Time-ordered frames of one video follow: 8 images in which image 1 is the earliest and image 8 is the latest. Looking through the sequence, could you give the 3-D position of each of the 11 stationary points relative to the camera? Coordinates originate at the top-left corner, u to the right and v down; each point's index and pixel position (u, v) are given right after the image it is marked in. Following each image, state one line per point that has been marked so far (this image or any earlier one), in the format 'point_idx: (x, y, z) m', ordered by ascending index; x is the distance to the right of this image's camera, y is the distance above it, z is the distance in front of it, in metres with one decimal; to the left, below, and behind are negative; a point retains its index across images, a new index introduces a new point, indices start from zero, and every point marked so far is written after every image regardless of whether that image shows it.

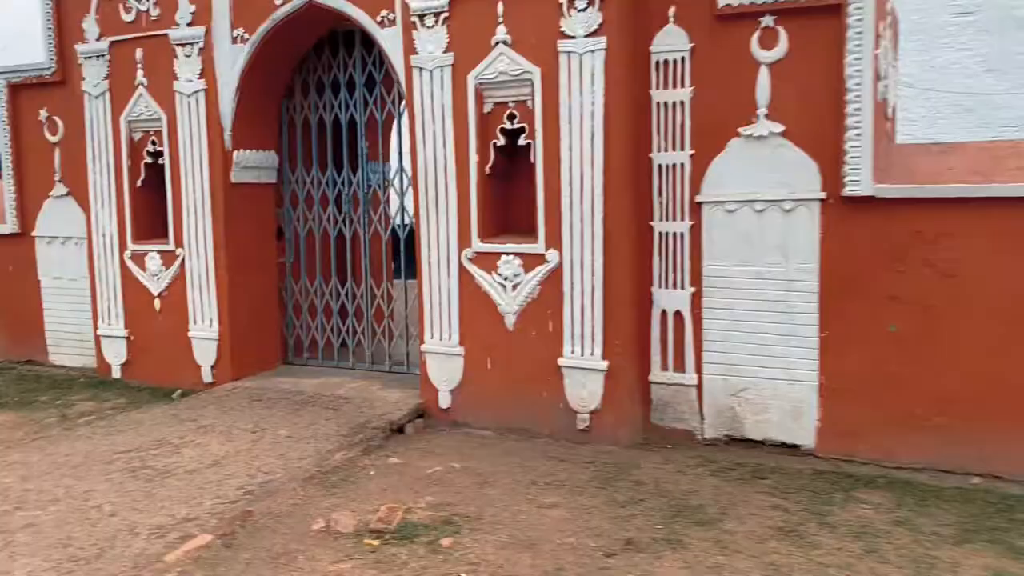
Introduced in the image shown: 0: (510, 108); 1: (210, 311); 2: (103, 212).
0: (0.0, +1.0, +5.1) m
1: (-2.0, -0.2, +6.1) m
2: (-2.9, +0.5, +6.5) m
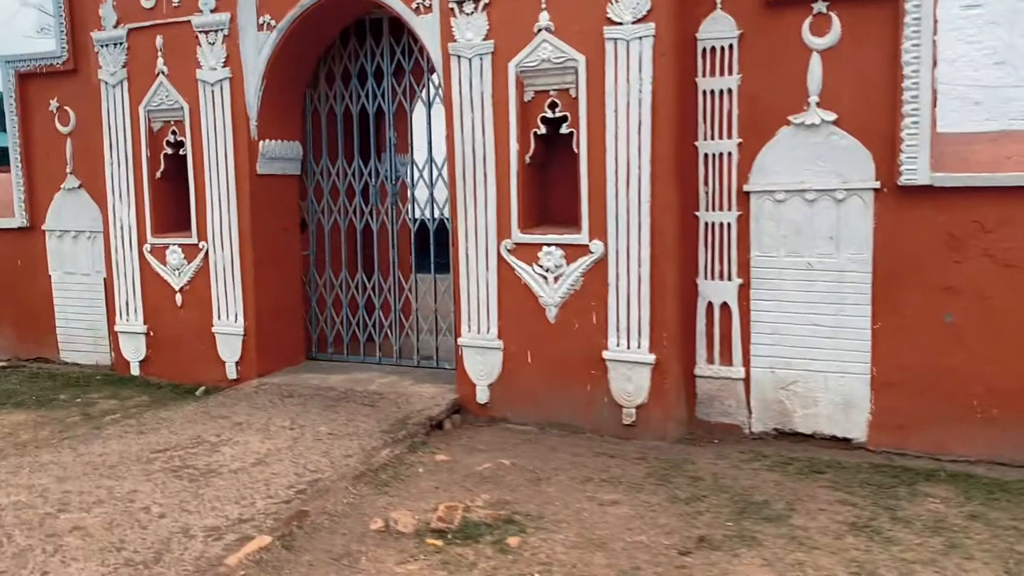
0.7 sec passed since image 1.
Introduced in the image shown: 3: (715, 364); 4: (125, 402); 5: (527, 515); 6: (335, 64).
0: (+0.2, +1.0, +5.0) m
1: (-1.8, -0.1, +5.9) m
2: (-2.7, +0.6, +6.3) m
3: (+1.1, -0.4, +5.0) m
4: (-2.4, -0.7, +5.8) m
5: (+0.1, -1.0, +3.9) m
6: (-1.2, +1.5, +6.2) m
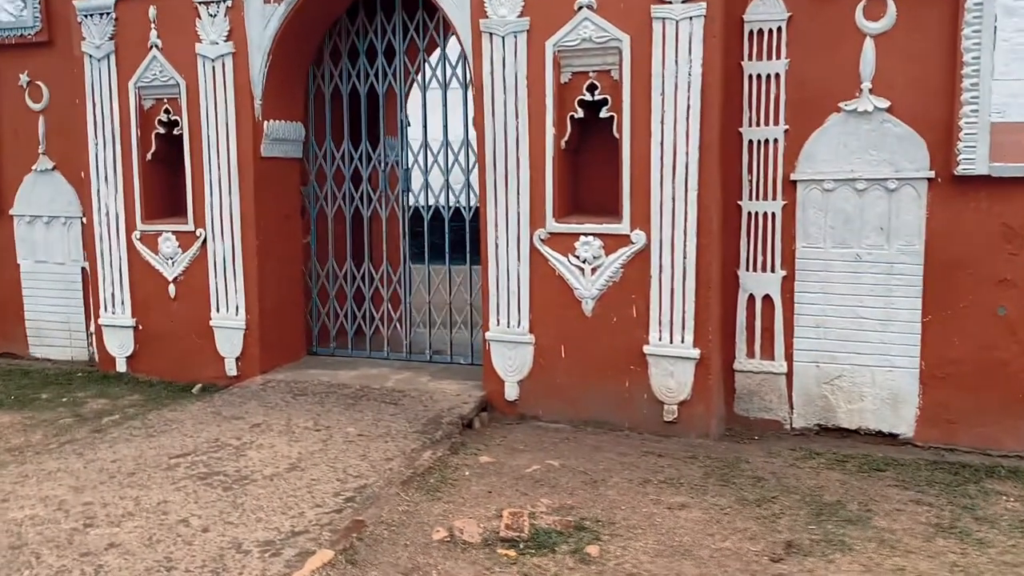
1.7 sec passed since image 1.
0: (+0.4, +1.1, +4.8) m
1: (-1.7, -0.1, +5.6) m
2: (-2.6, +0.6, +5.9) m
3: (+1.3, -0.4, +4.9) m
4: (-2.3, -0.7, +5.4) m
5: (+0.3, -0.9, +3.7) m
6: (-1.1, +1.6, +5.8) m
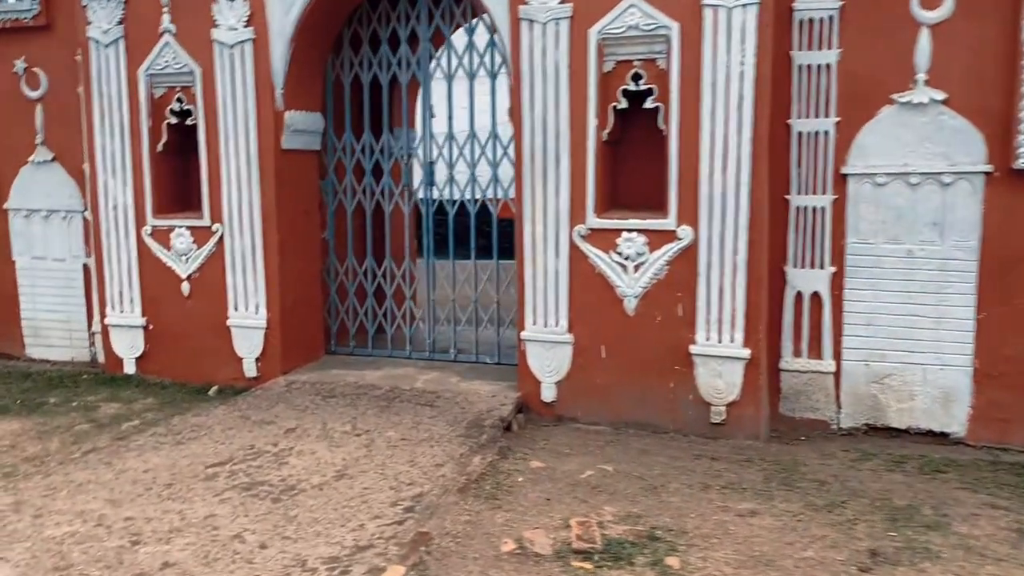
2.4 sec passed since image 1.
0: (+0.6, +1.1, +4.6) m
1: (-1.5, 0.0, +5.3) m
2: (-2.4, +0.7, +5.6) m
3: (+1.5, -0.4, +4.7) m
4: (-2.1, -0.7, +5.2) m
5: (+0.6, -0.9, +3.5) m
6: (-0.9, +1.6, +5.6) m
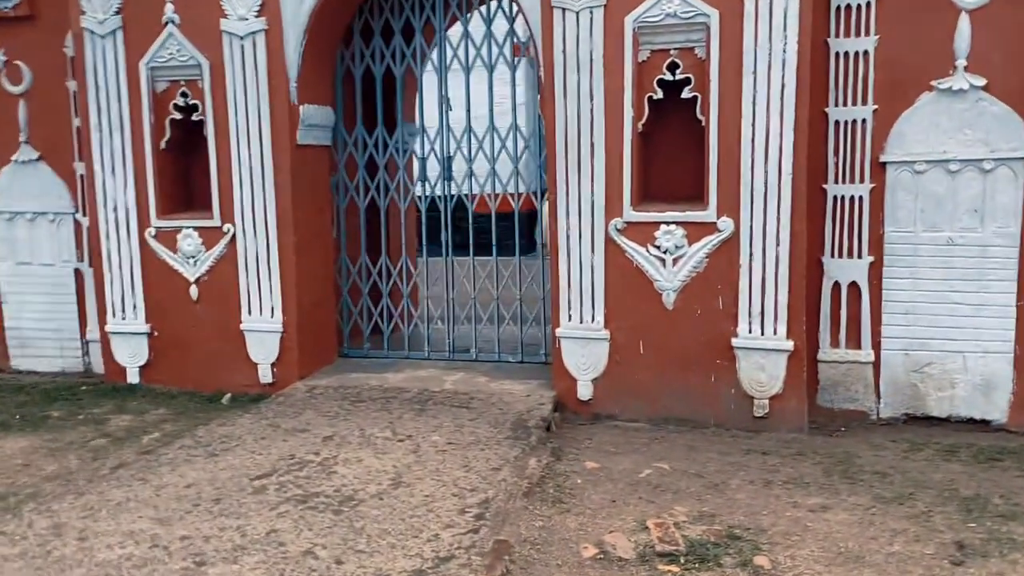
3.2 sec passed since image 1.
0: (+0.8, +1.1, +4.5) m
1: (-1.3, -0.1, +5.1) m
2: (-2.3, +0.6, +5.3) m
3: (+1.7, -0.3, +4.7) m
4: (-2.0, -0.7, +4.9) m
5: (+0.9, -0.9, +3.4) m
6: (-0.8, +1.6, +5.4) m
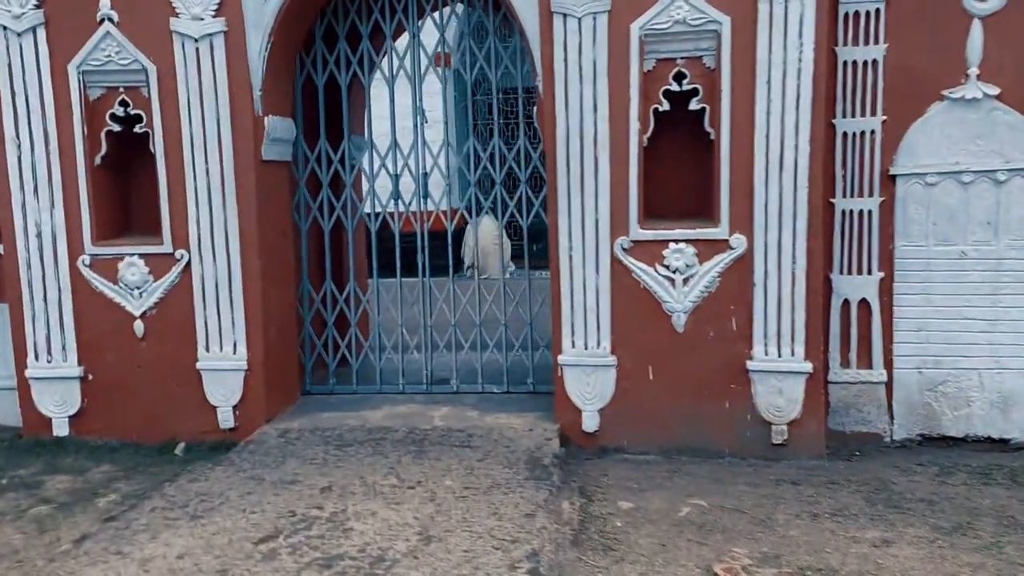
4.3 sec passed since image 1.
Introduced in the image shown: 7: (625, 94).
0: (+0.8, +1.0, +4.2) m
1: (-1.4, -0.2, +4.5) m
2: (-2.4, +0.4, +4.6) m
3: (+1.7, -0.4, +4.5) m
4: (-1.9, -0.9, +4.2) m
5: (+1.0, -1.0, +3.1) m
6: (-0.9, +1.4, +4.9) m
7: (+0.5, +0.9, +4.2) m
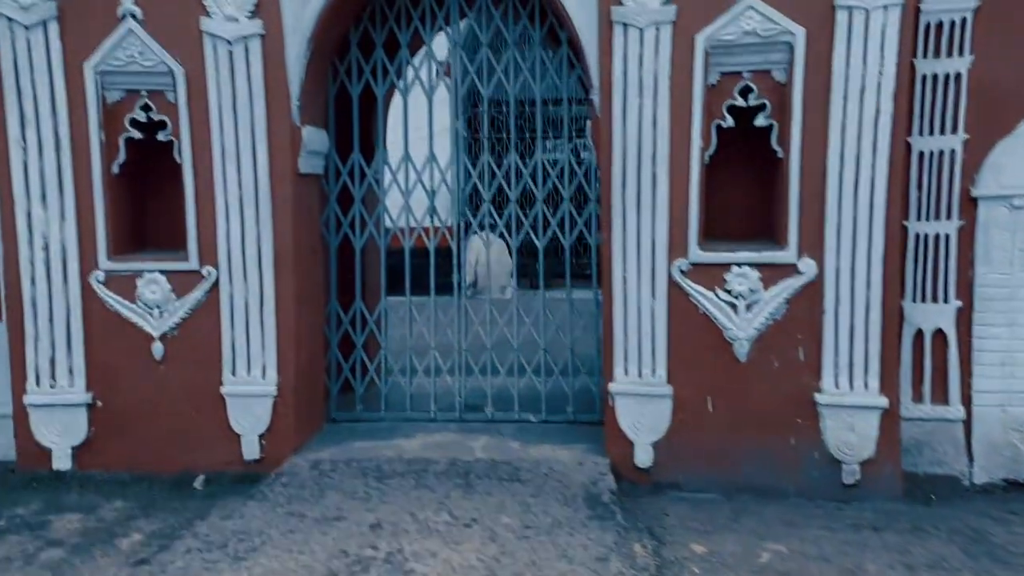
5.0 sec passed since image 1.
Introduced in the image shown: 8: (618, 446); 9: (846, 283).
0: (+1.0, +0.9, +4.0) m
1: (-1.2, -0.3, +4.2) m
2: (-2.2, +0.4, +4.3) m
3: (+1.9, -0.5, +4.3) m
4: (-1.7, -0.9, +3.9) m
5: (+1.3, -1.0, +2.8) m
6: (-0.7, +1.3, +4.7) m
7: (+0.8, +0.8, +4.0) m
8: (+0.5, -0.7, +4.2) m
9: (+1.4, 0.0, +4.0) m
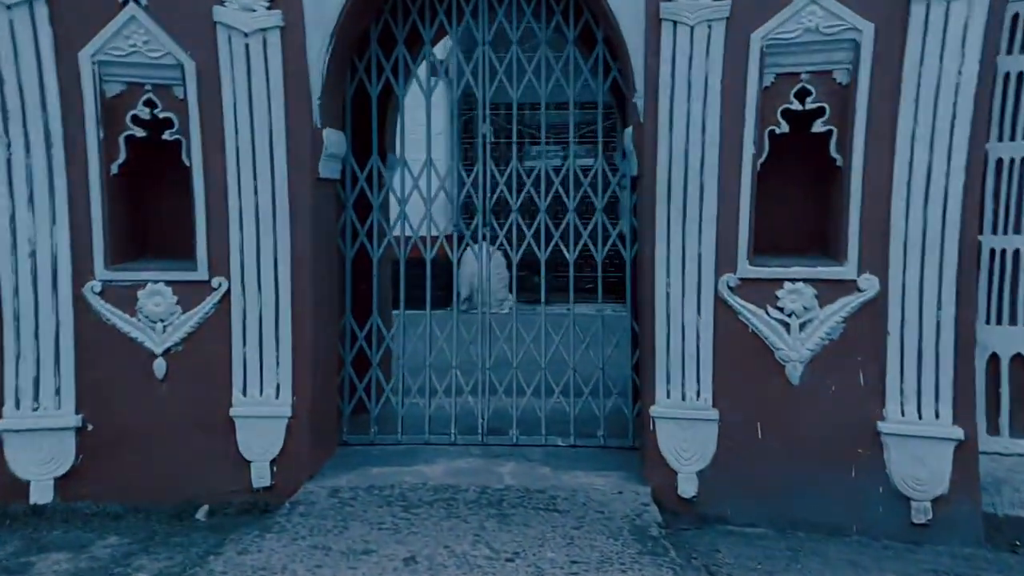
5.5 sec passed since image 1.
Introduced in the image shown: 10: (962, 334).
0: (+1.2, +0.9, +3.7) m
1: (-1.0, -0.4, +3.9) m
2: (-2.0, +0.3, +4.0) m
3: (+2.0, -0.6, +4.0) m
4: (-1.6, -1.0, +3.5) m
5: (+1.5, -1.1, +2.5) m
6: (-0.5, +1.3, +4.4) m
7: (+0.9, +0.7, +3.7) m
8: (+0.6, -0.8, +3.9) m
9: (+1.6, 0.0, +3.7) m
10: (+1.8, -0.2, +3.7) m
